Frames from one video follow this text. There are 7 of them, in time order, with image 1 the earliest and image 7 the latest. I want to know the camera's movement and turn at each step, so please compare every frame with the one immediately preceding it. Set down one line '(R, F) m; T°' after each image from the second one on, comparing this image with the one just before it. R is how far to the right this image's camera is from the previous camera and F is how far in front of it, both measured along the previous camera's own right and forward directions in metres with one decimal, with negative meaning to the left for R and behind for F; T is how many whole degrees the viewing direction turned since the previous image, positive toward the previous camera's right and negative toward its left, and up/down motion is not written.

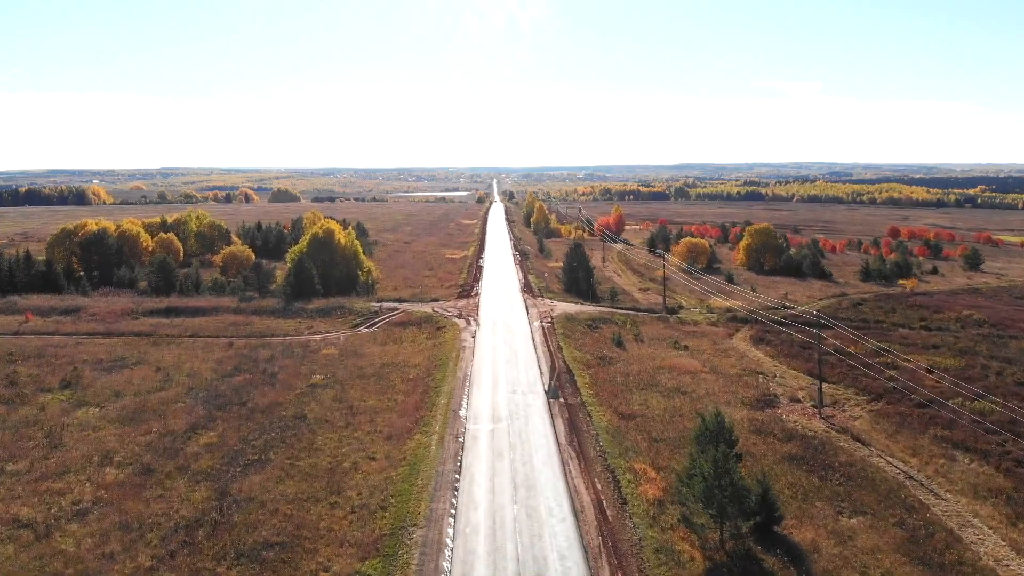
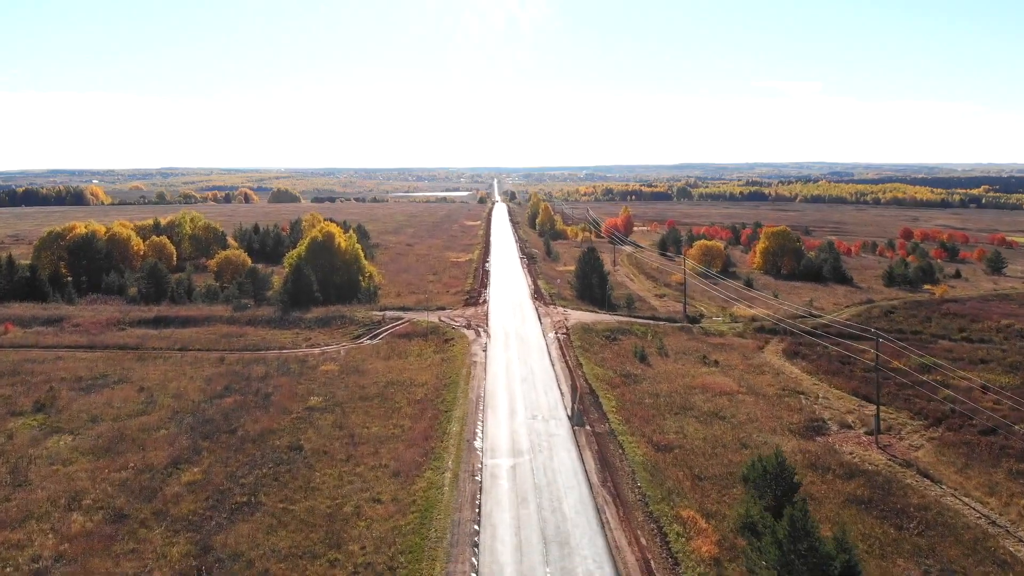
(-1.1, +3.6) m; 0°
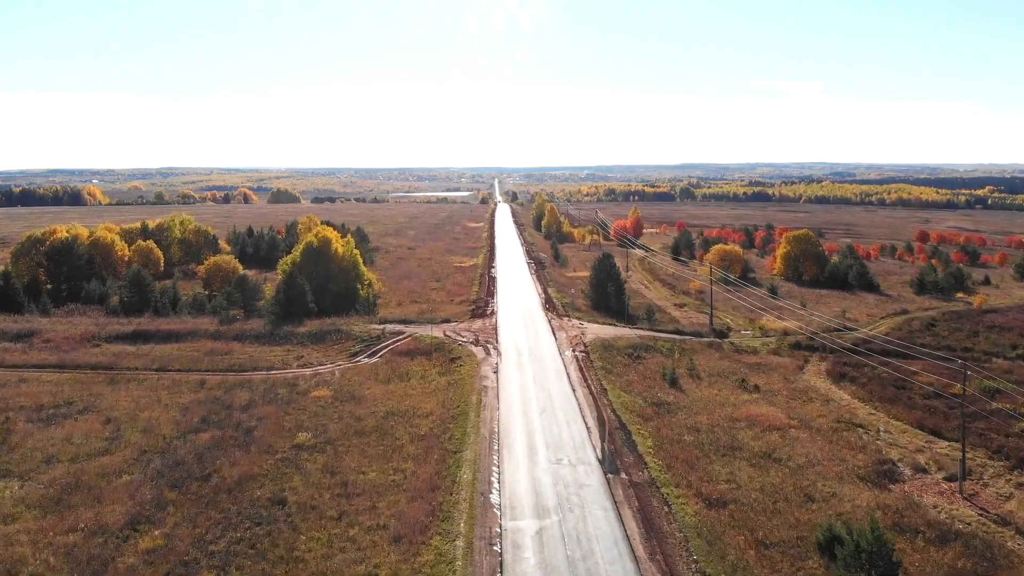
(-1.0, +4.6) m; 0°
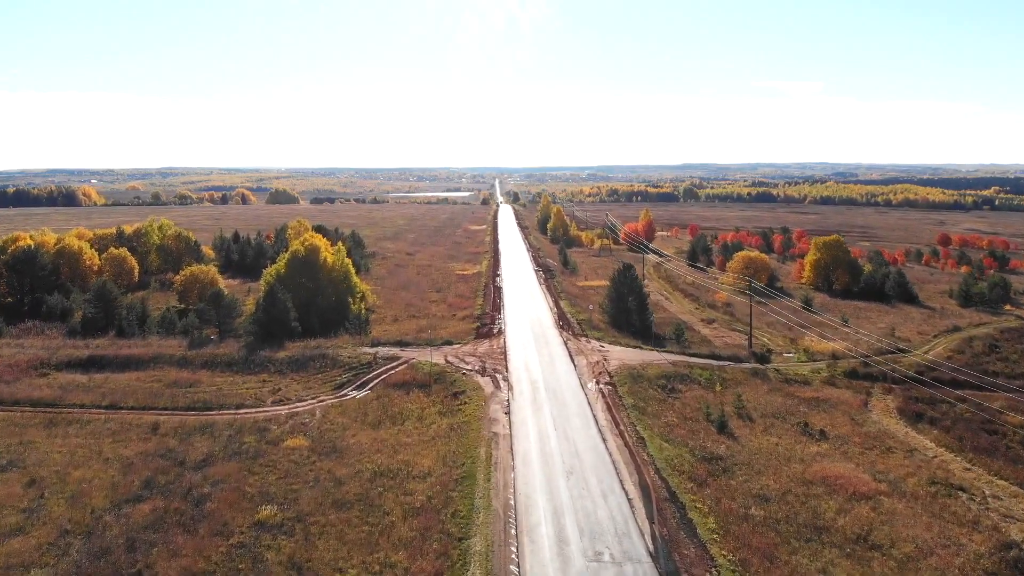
(-0.9, +6.5) m; 0°
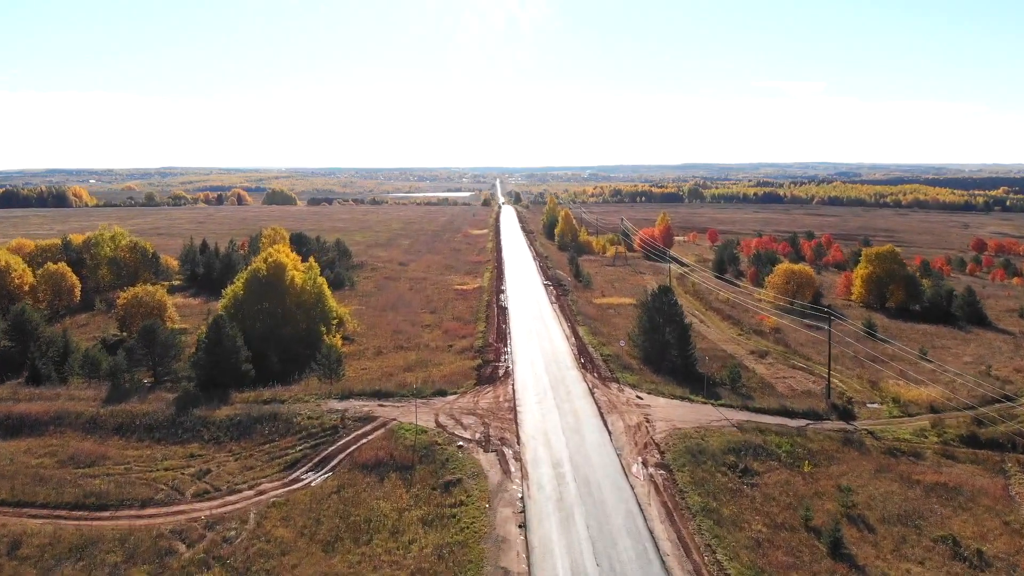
(-0.7, +10.1) m; 0°
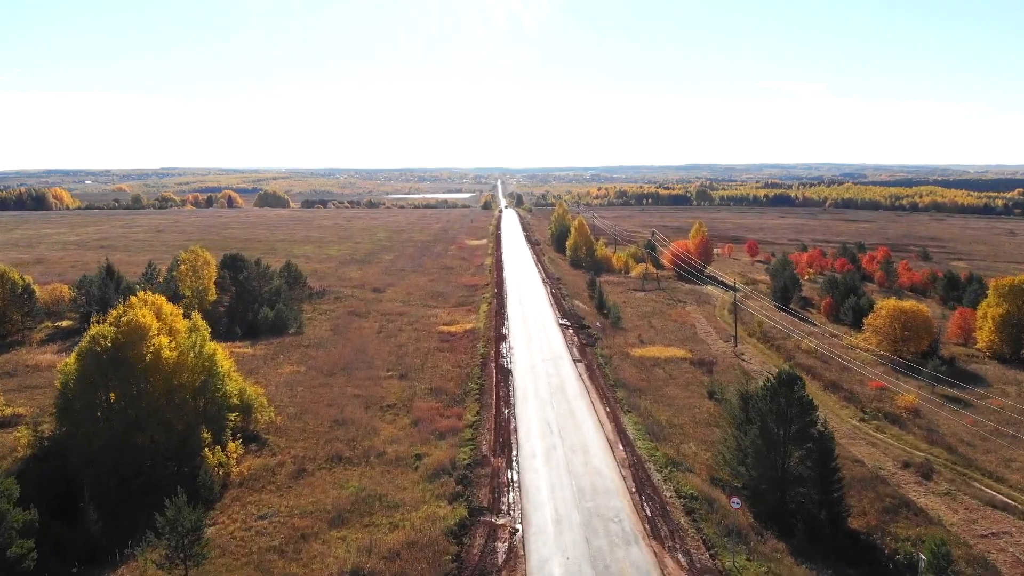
(-0.4, +17.9) m; 0°
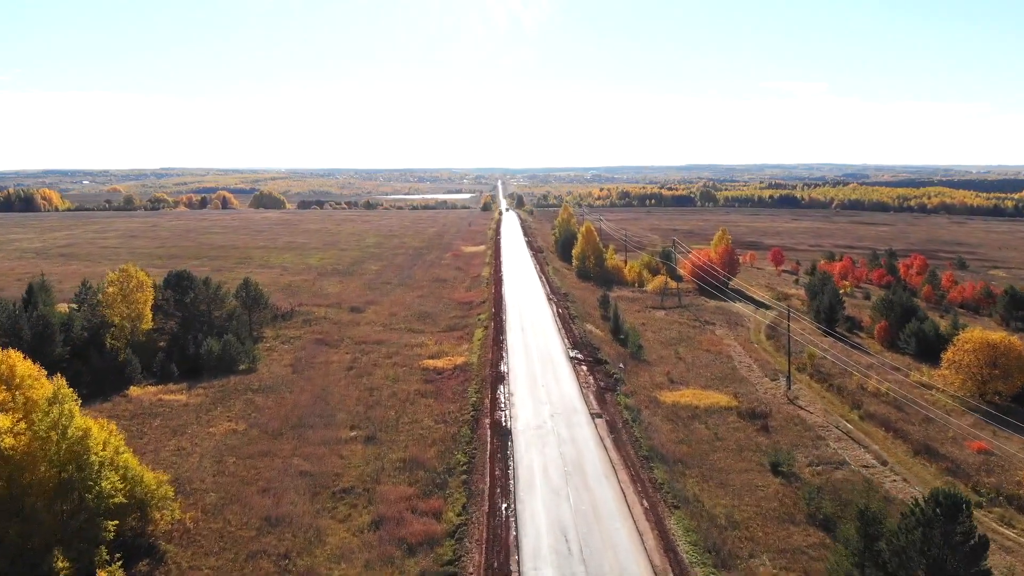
(0.0, +9.0) m; 0°
